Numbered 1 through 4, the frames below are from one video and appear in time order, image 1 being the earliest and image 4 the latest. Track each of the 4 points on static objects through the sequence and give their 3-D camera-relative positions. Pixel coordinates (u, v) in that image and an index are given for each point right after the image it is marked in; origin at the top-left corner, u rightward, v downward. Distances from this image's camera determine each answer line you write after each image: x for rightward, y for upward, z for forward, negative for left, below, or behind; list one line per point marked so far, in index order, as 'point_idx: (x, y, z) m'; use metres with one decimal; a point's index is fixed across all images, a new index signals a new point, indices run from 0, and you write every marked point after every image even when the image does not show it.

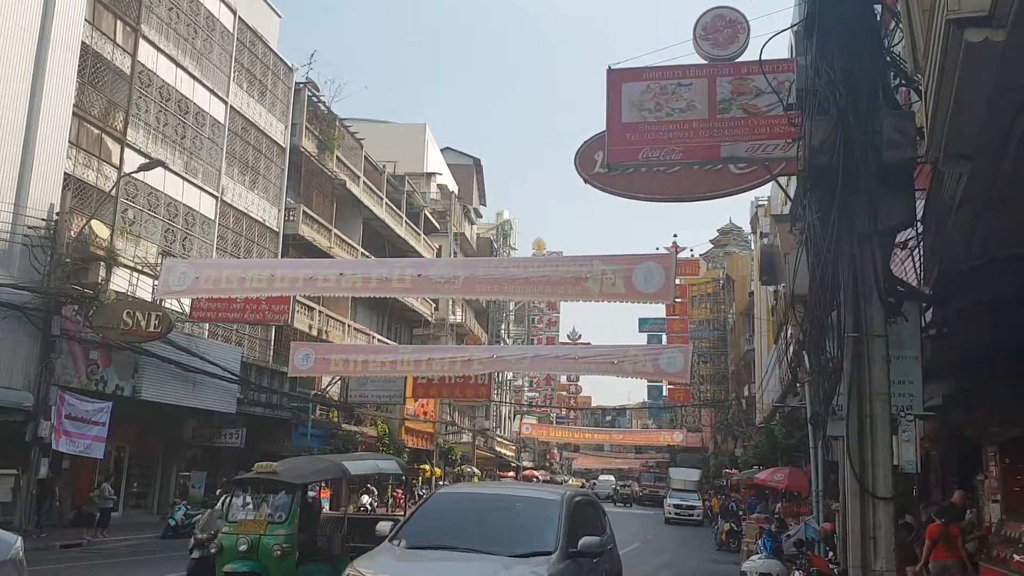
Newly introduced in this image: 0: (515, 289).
0: (+0.1, 0.0, +12.6) m
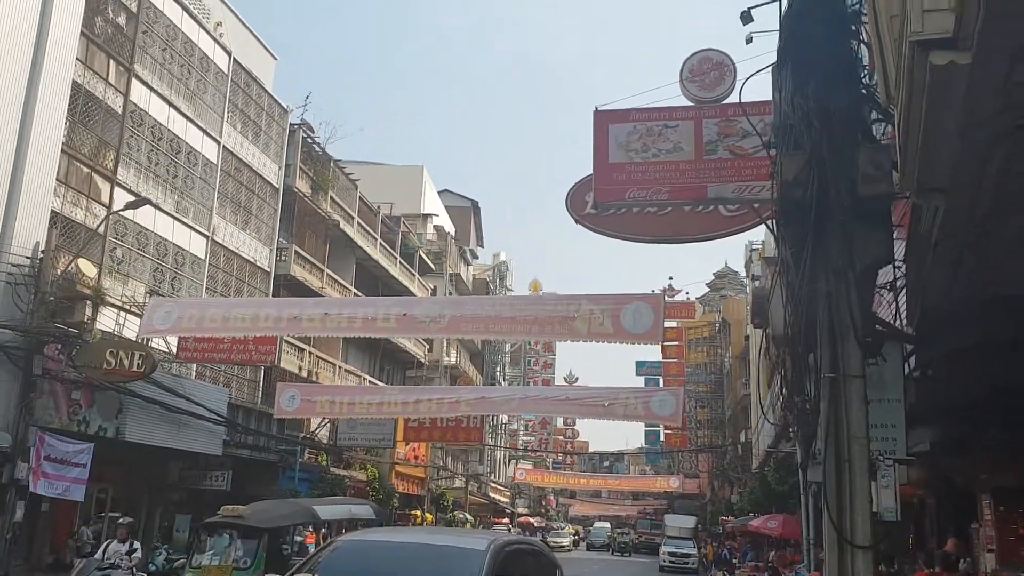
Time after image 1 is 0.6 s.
0: (-0.1, -0.6, +12.5) m
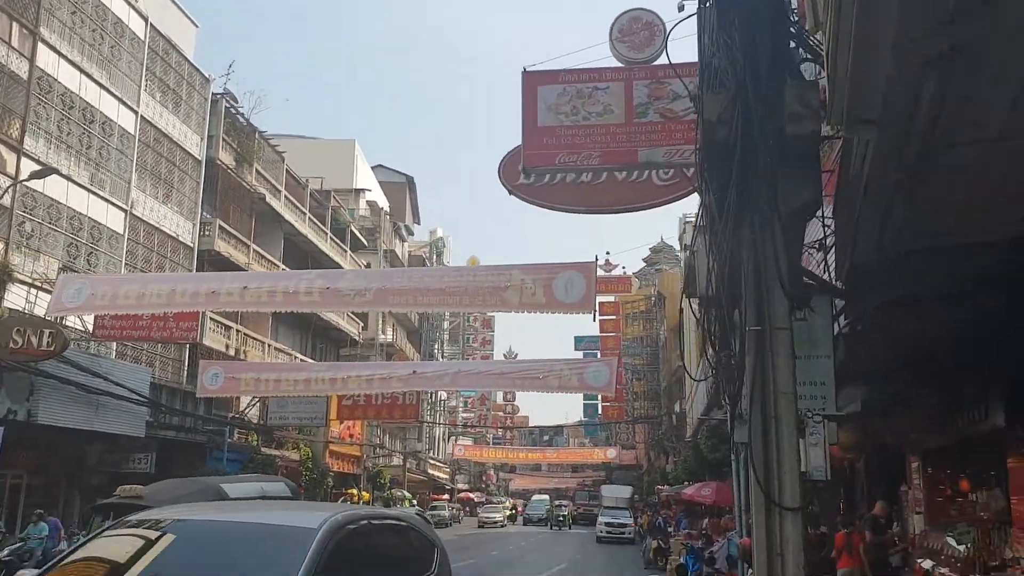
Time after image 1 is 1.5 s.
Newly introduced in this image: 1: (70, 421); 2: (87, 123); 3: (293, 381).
0: (-1.2, -0.2, +12.1) m
1: (-9.1, -2.7, +17.1) m
2: (-9.5, +3.7, +18.7) m
3: (-4.4, -1.8, +16.7) m
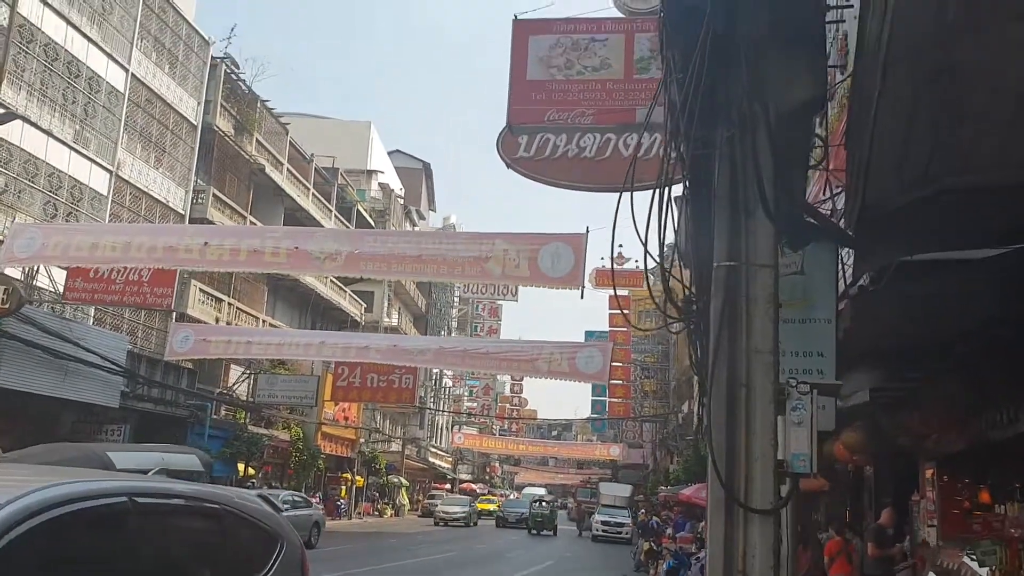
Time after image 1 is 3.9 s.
0: (-1.4, +0.3, +11.1) m
1: (-9.3, -1.9, +16.2) m
2: (-9.4, +4.5, +17.8) m
3: (-4.6, -1.2, +15.7) m
